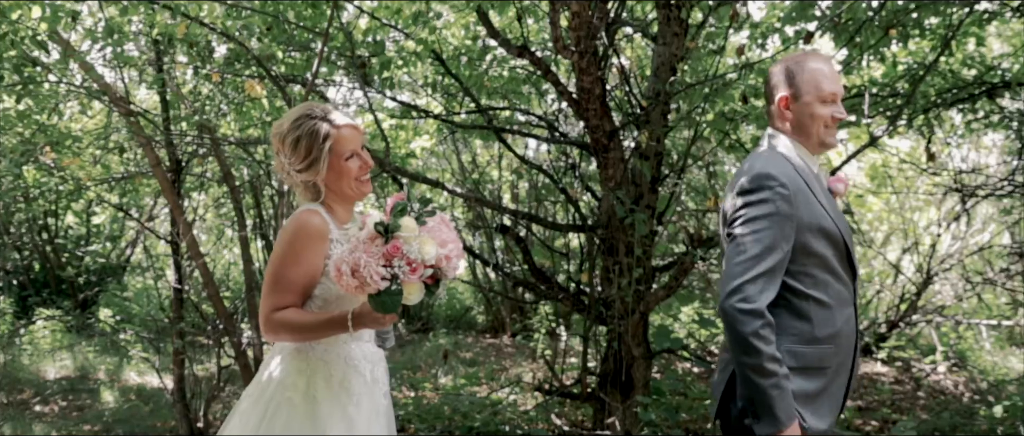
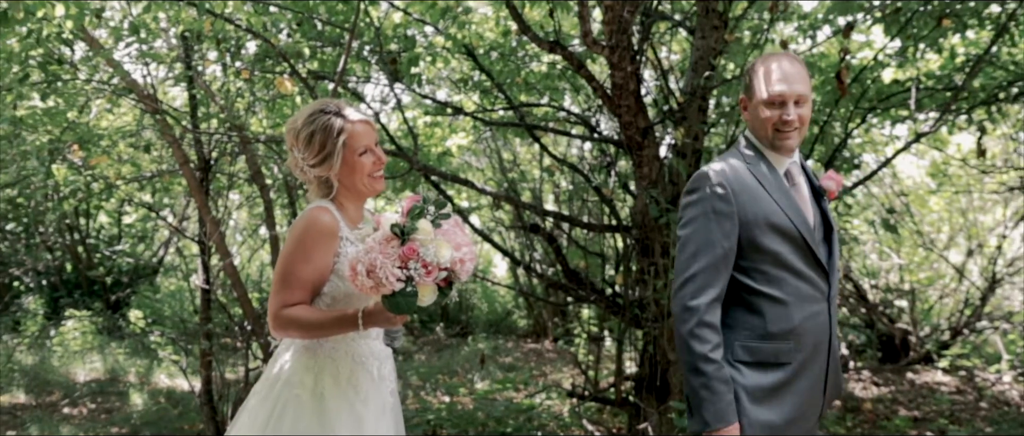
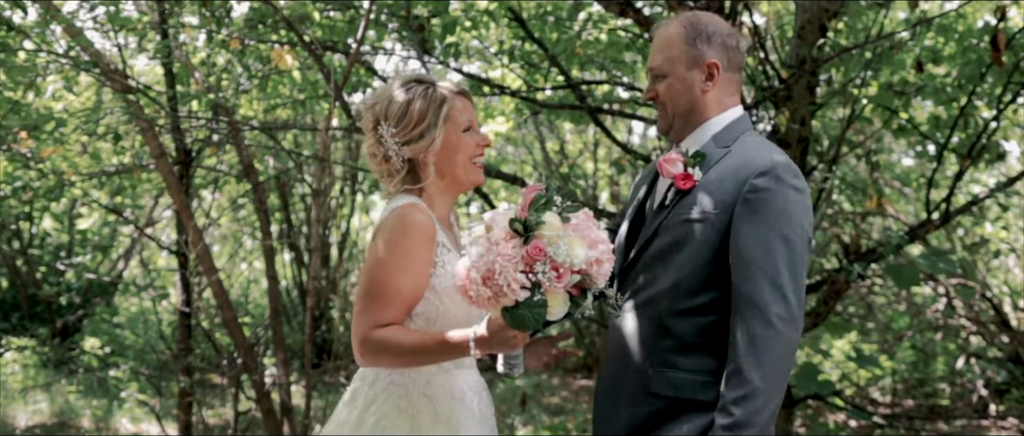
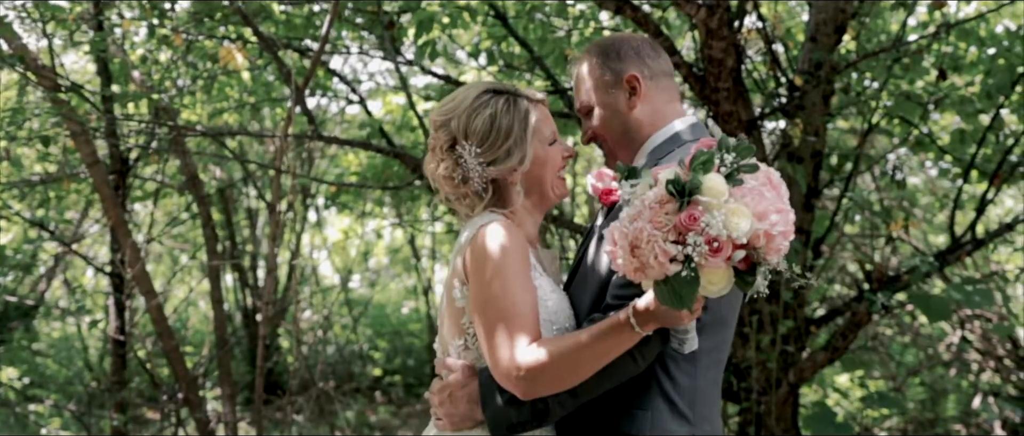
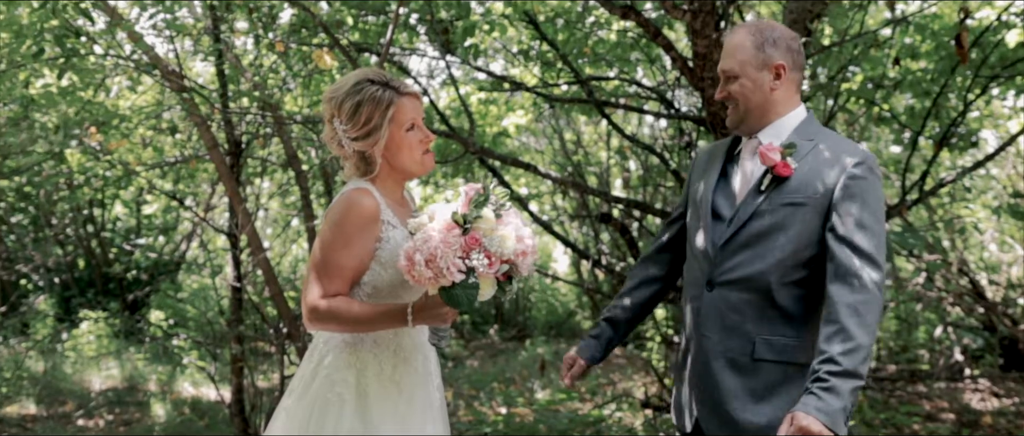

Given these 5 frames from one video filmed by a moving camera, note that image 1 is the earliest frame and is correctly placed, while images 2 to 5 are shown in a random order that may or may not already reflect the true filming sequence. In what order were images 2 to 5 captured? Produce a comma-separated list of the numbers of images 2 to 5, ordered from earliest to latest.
2, 5, 3, 4
